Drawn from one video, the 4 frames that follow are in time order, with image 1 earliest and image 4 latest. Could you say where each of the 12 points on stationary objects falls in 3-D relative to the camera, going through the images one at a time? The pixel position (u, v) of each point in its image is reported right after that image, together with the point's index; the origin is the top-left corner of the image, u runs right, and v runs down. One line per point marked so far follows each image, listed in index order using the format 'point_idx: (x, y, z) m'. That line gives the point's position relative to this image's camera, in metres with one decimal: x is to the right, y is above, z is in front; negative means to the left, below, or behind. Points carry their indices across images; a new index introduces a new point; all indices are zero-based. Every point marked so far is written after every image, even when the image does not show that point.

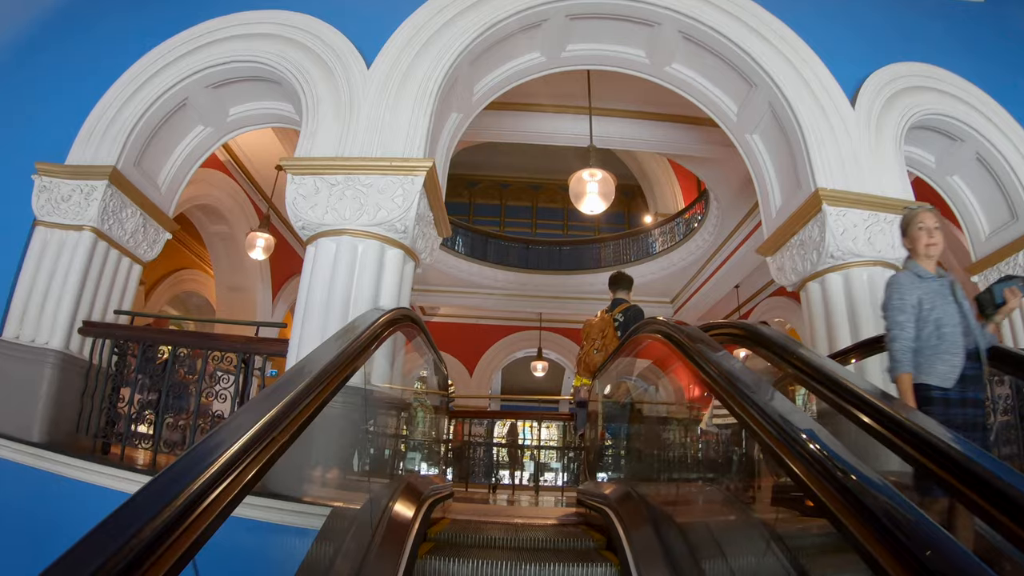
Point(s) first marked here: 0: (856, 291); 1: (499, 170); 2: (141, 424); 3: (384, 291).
0: (+2.3, 0.0, +3.9) m
1: (-0.4, +3.4, +16.4) m
2: (-2.6, -0.9, +3.9) m
3: (-0.8, 0.0, +3.5) m
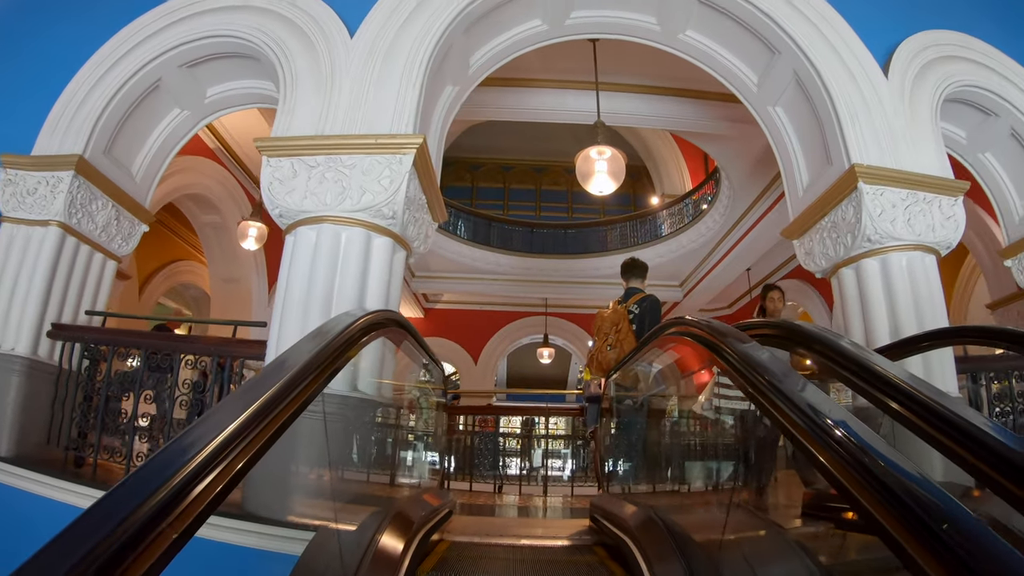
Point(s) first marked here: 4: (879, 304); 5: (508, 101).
0: (+2.4, +0.1, +3.5) m
1: (-0.3, +3.8, +16.0) m
2: (-2.5, -0.9, +3.6) m
3: (-0.8, 0.0, +3.2) m
4: (+2.3, -0.1, +3.5) m
5: (0.0, +2.1, +6.4) m
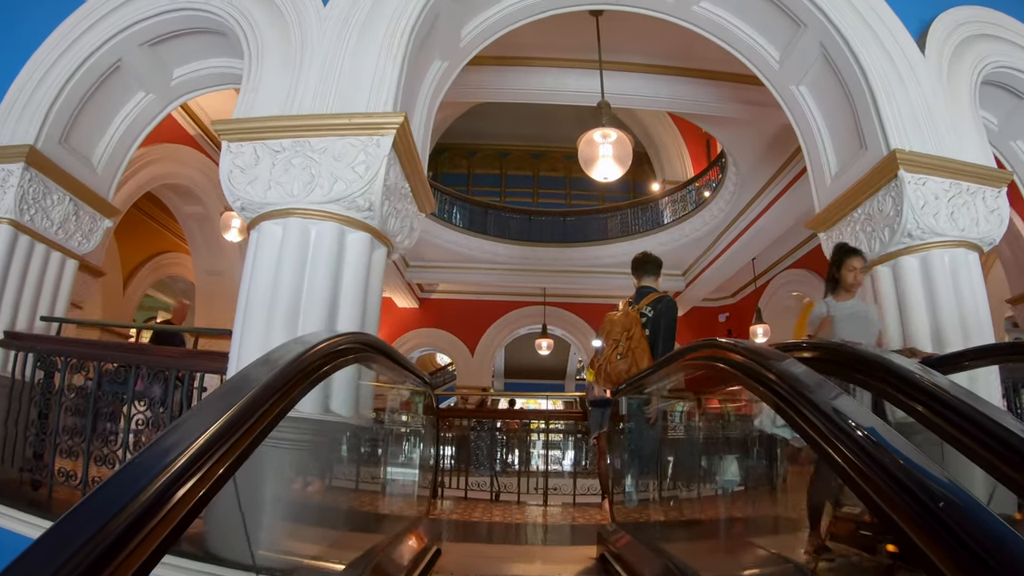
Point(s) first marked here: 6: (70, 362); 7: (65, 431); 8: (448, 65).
0: (+2.4, +0.1, +3.2) m
1: (-0.4, +4.1, +15.5) m
2: (-2.6, -0.9, +3.3) m
3: (-0.8, 0.0, +2.8) m
4: (+2.2, -0.1, +3.1) m
5: (-0.1, +2.2, +6.0) m
6: (-2.6, -0.4, +3.4) m
7: (-2.6, -0.8, +3.3) m
8: (-0.4, +1.5, +3.9) m
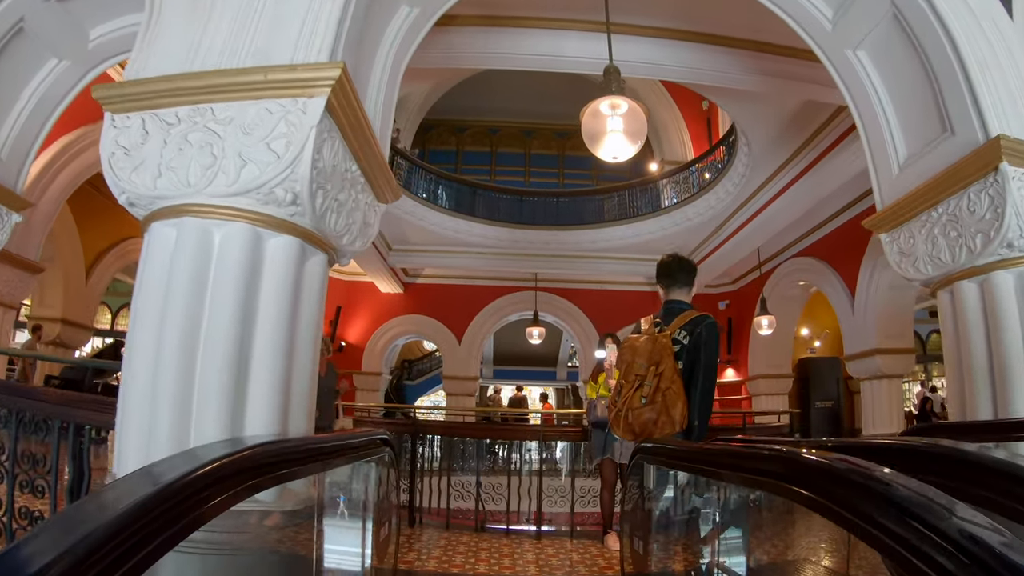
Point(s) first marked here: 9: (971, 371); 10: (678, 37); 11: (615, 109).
0: (+2.3, 0.0, +2.5) m
1: (-0.6, +4.5, +14.7) m
2: (-2.6, -1.0, +2.6) m
3: (-0.9, -0.1, +2.1) m
4: (+2.2, -0.2, +2.5) m
5: (-0.1, +2.2, +5.2) m
6: (-2.7, -0.5, +2.6) m
7: (-2.7, -0.9, +2.6) m
8: (-0.5, +1.5, +3.2) m
9: (+2.1, -0.3, +2.6) m
10: (+1.6, +2.3, +5.2) m
11: (+0.7, +1.3, +4.1) m
